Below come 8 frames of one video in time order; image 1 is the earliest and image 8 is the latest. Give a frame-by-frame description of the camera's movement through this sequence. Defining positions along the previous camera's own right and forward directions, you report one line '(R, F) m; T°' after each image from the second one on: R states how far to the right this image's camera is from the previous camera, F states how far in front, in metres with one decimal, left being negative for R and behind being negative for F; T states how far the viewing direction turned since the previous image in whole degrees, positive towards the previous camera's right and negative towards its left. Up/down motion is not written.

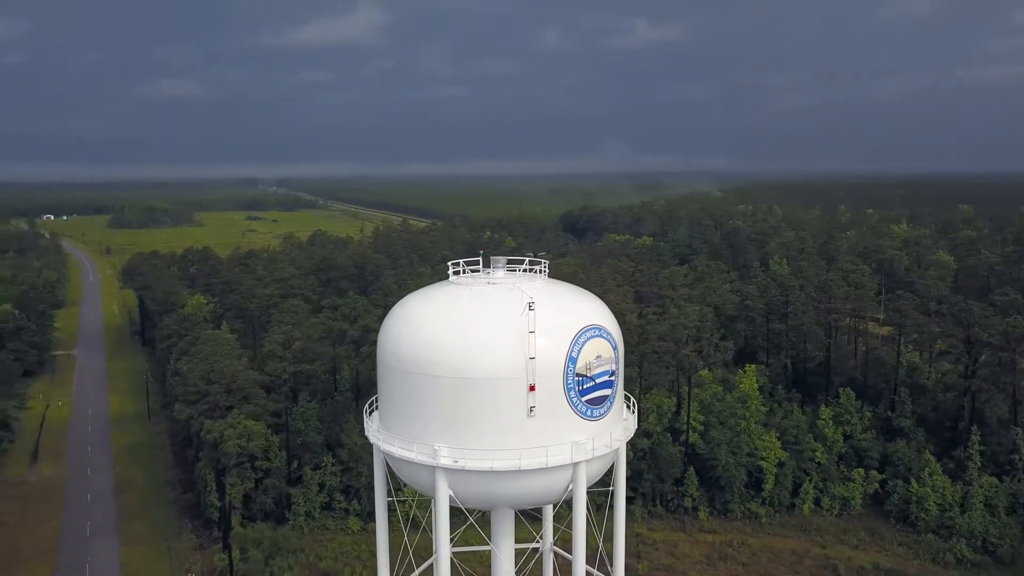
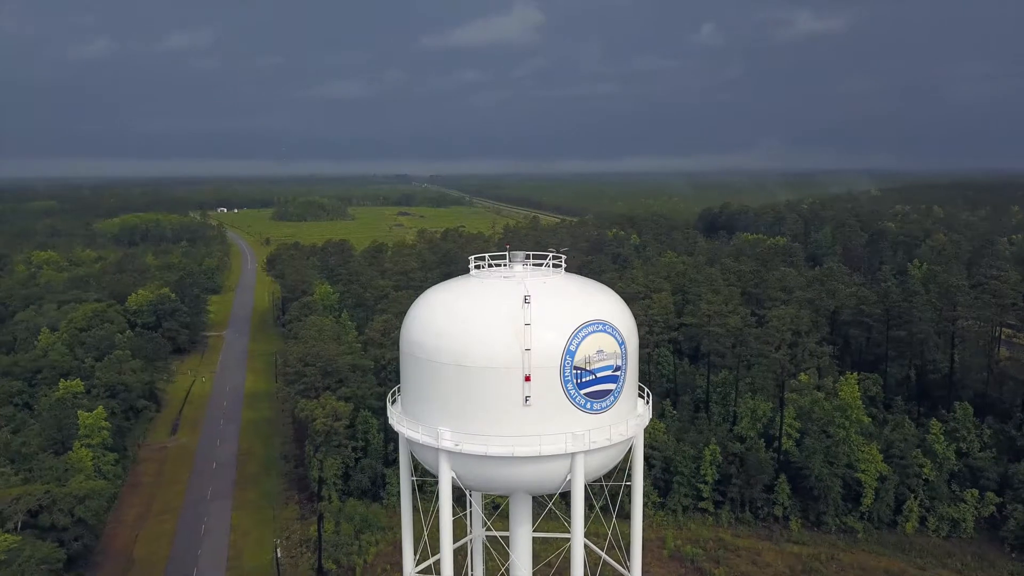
(+2.1, -0.3) m; -10°
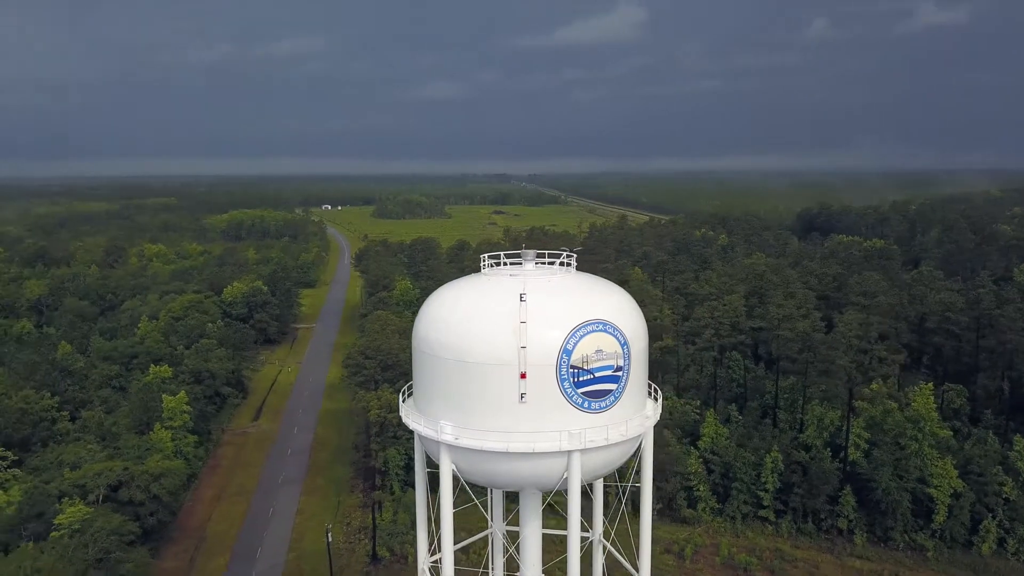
(+1.5, -0.1) m; -7°
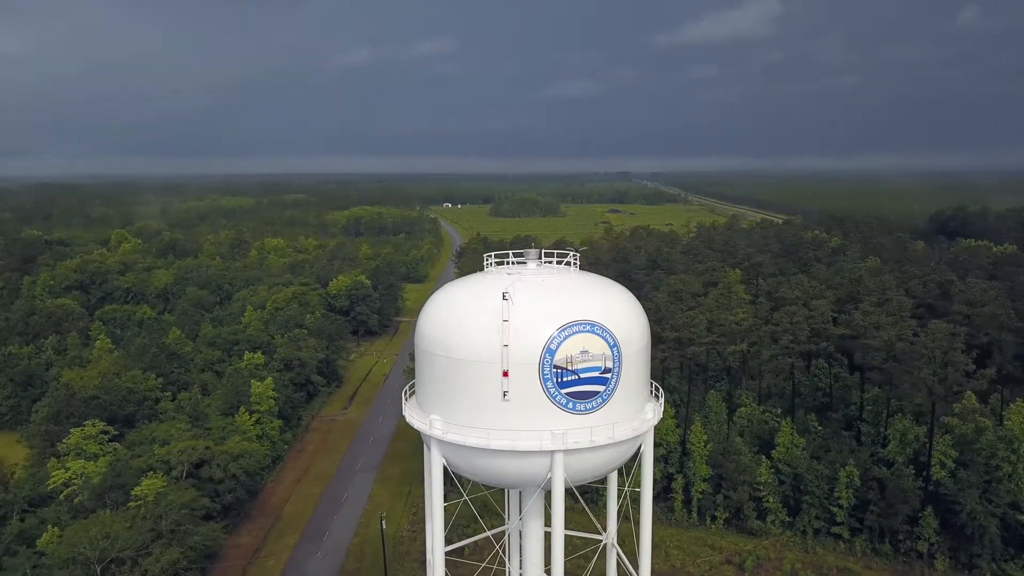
(+2.0, +0.1) m; -8°
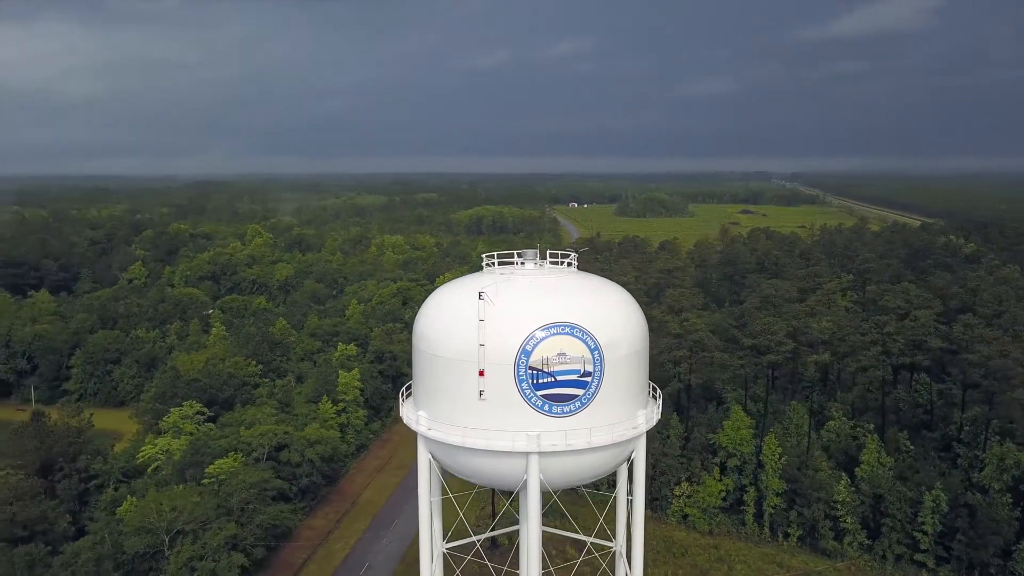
(+2.3, +0.2) m; -9°
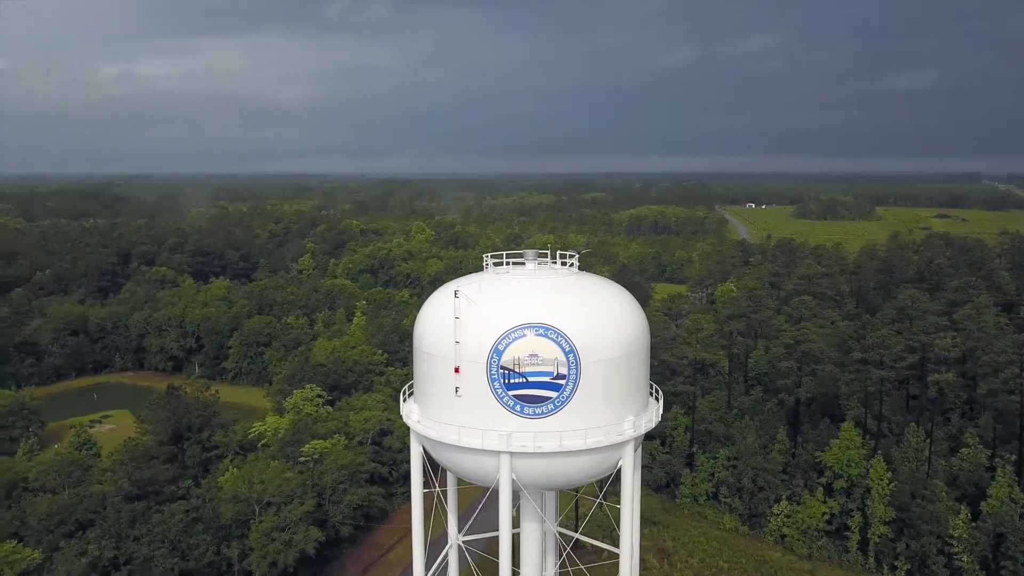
(+3.0, +0.3) m; -12°
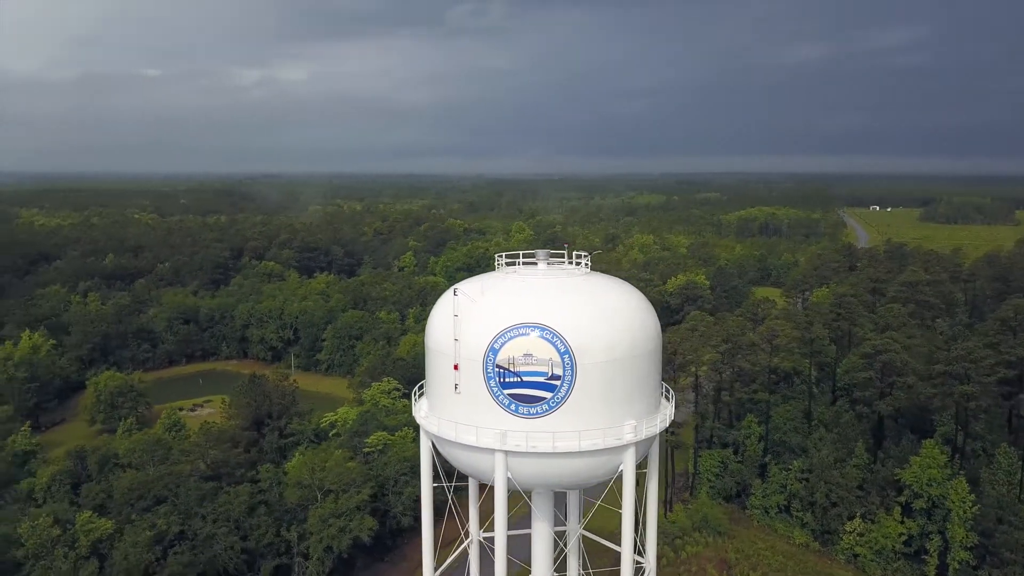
(+1.7, +0.1) m; -8°
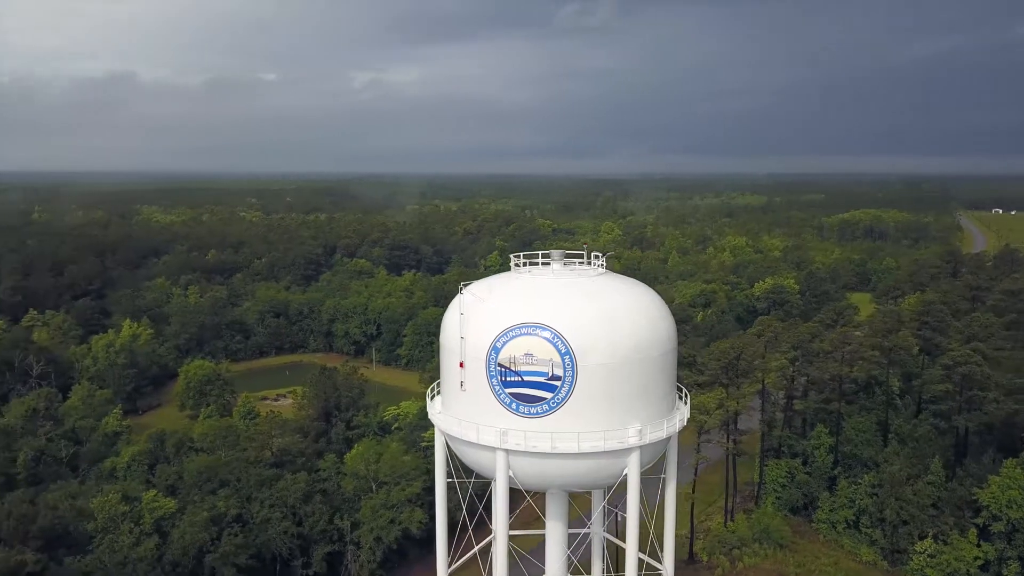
(+1.4, 0.0) m; -7°
